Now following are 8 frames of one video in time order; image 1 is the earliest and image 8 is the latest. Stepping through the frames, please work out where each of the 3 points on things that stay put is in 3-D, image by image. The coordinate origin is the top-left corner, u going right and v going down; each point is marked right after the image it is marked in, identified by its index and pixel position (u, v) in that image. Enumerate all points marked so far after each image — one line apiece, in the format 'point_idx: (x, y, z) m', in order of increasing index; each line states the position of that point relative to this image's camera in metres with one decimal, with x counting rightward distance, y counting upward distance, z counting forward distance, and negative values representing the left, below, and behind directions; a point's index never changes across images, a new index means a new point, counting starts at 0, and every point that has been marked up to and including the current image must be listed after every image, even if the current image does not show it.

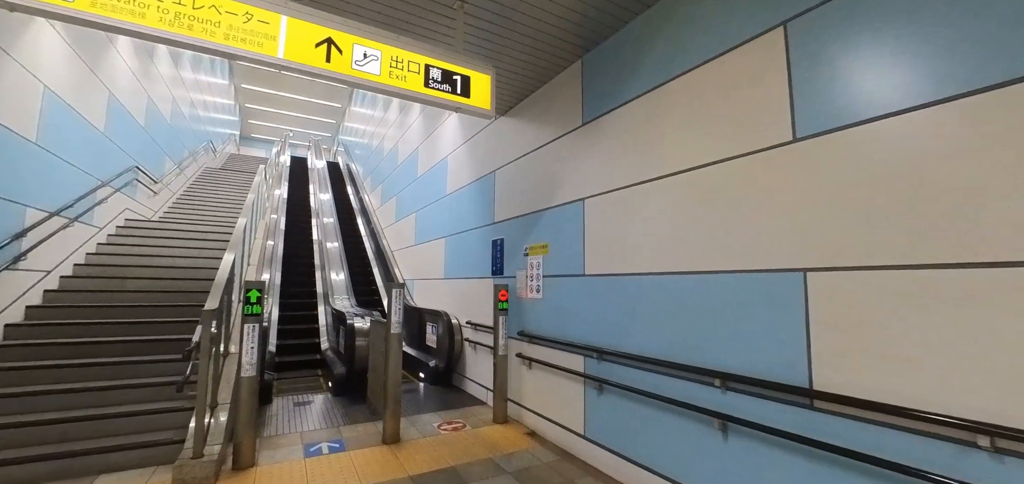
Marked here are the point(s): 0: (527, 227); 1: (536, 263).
0: (+0.1, +0.1, +3.6) m
1: (+0.2, -0.2, +3.4) m
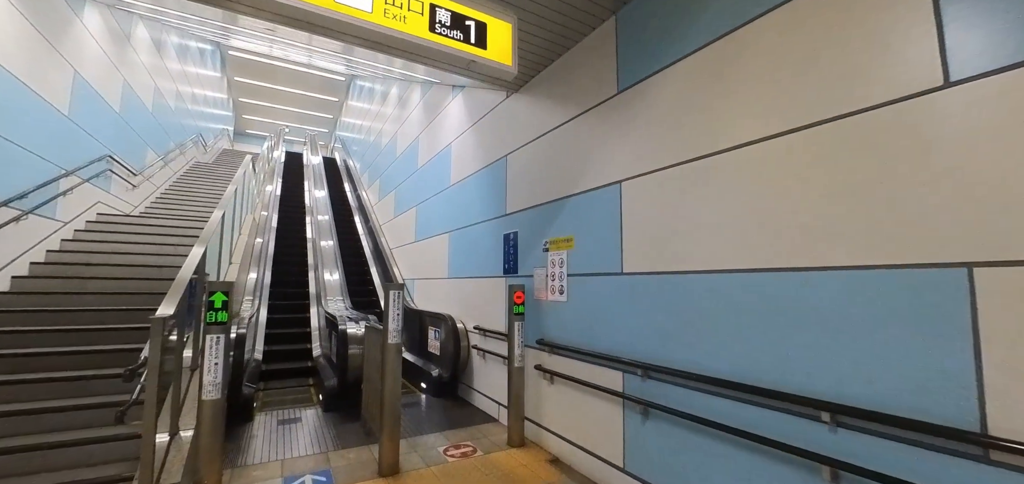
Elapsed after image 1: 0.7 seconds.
0: (+0.3, +0.2, +3.1) m
1: (+0.3, -0.1, +2.9) m
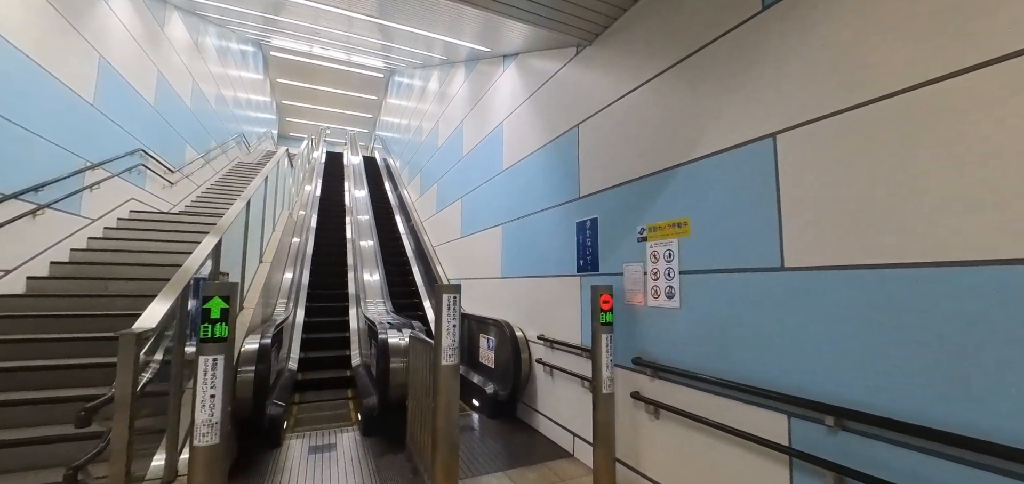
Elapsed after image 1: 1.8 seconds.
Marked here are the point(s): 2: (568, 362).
0: (+0.8, +0.3, +2.3) m
1: (+0.8, -0.1, +2.2) m
2: (+0.4, -0.9, +2.8) m
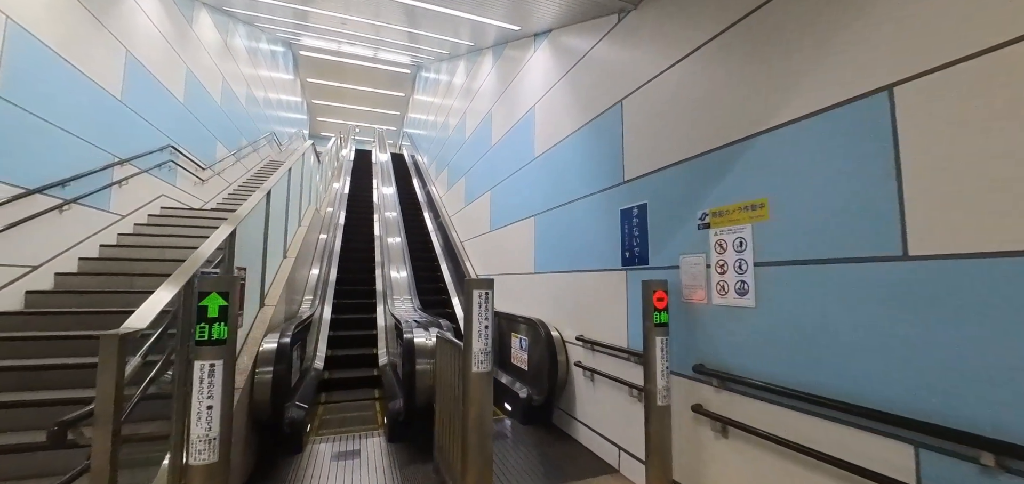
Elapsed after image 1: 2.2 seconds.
0: (+1.0, +0.3, +2.0) m
1: (+1.0, 0.0, +1.8) m
2: (+0.6, -0.8, +2.5) m
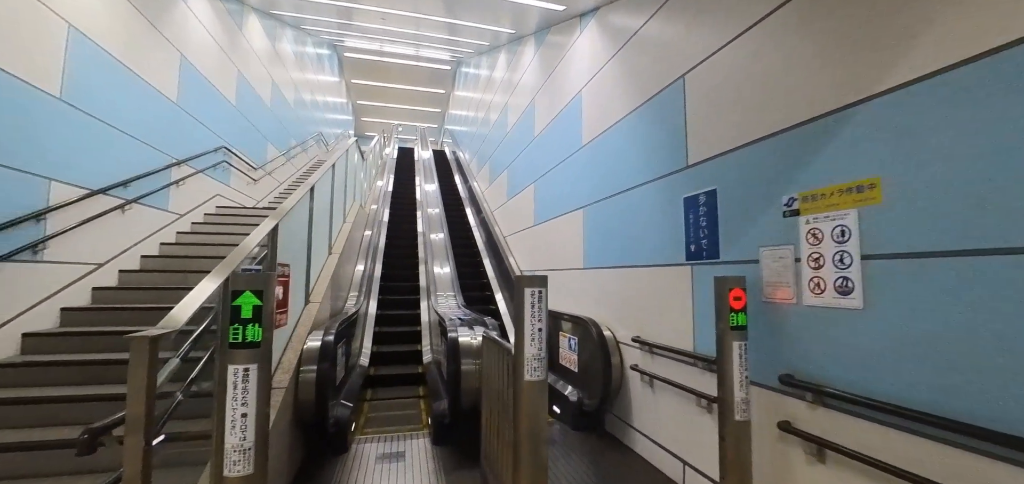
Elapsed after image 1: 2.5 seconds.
0: (+1.2, +0.4, +1.7) m
1: (+1.2, 0.0, +1.5) m
2: (+0.9, -0.8, +2.3) m
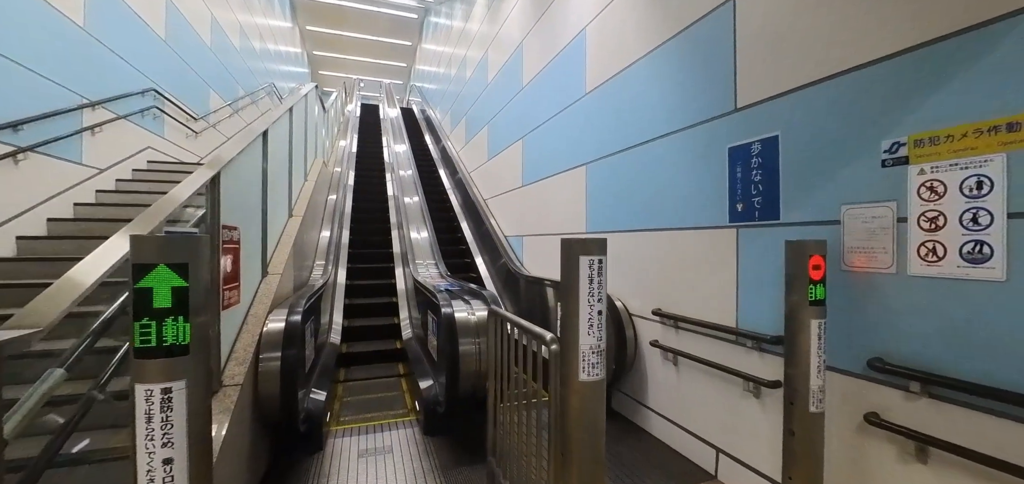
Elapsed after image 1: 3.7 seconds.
0: (+1.3, +0.5, +1.3) m
1: (+1.3, +0.2, +1.2) m
2: (+1.0, -0.6, +2.0) m
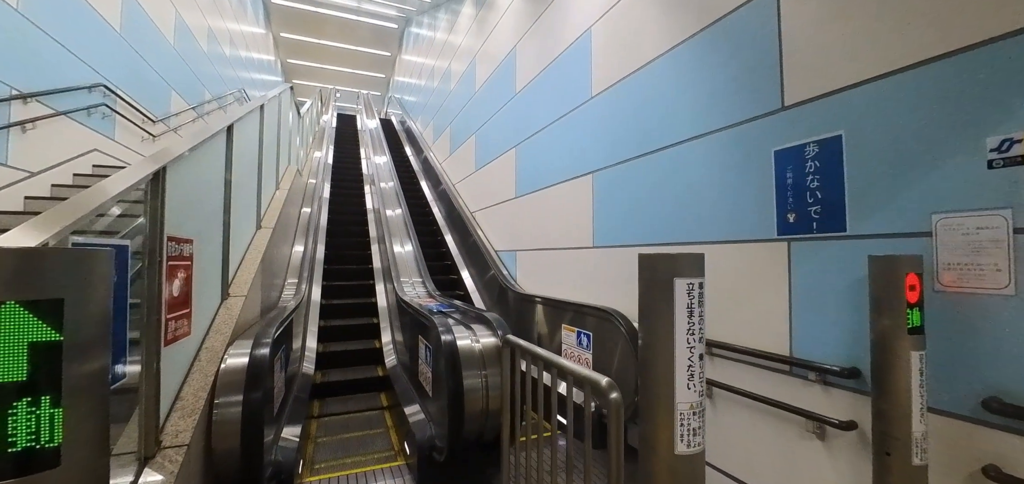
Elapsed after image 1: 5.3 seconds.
0: (+1.4, +0.5, +1.1) m
1: (+1.4, +0.1, +1.0) m
2: (+1.1, -0.6, +1.7) m
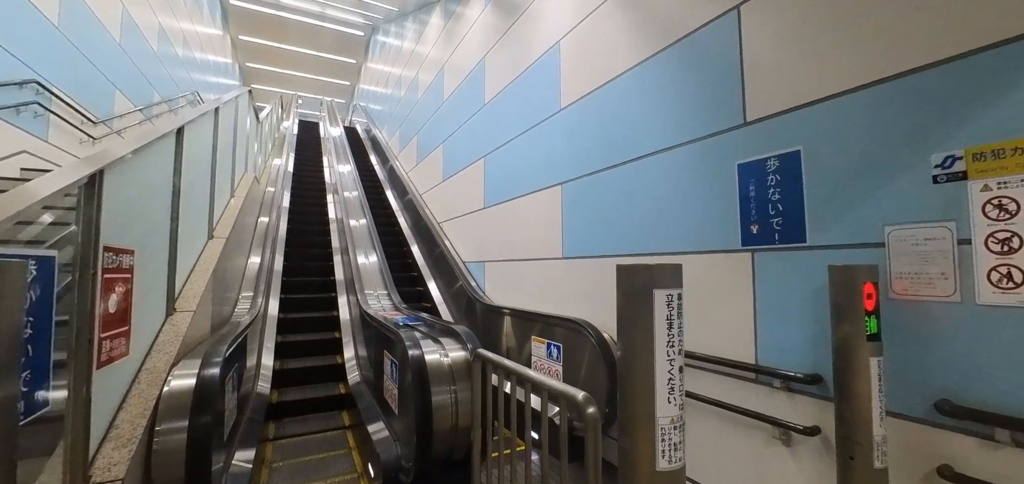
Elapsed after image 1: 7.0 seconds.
0: (+1.3, +0.5, +1.2) m
1: (+1.4, +0.1, +1.1) m
2: (+0.9, -0.7, +1.8) m
